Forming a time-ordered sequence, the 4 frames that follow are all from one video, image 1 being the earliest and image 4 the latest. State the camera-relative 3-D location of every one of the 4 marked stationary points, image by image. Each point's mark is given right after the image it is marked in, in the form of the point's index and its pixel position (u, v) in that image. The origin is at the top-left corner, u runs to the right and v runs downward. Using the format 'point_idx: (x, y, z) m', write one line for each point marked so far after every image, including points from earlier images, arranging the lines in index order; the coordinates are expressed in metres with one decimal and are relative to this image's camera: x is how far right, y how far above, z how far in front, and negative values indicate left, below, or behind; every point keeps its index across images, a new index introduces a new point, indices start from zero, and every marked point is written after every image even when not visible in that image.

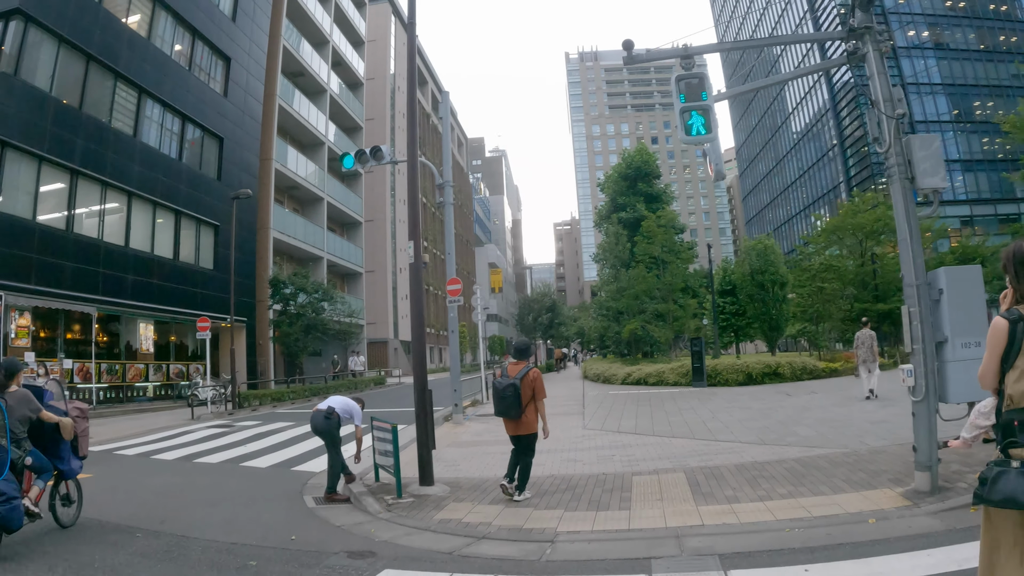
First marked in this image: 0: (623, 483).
0: (+1.3, -2.3, +7.3) m
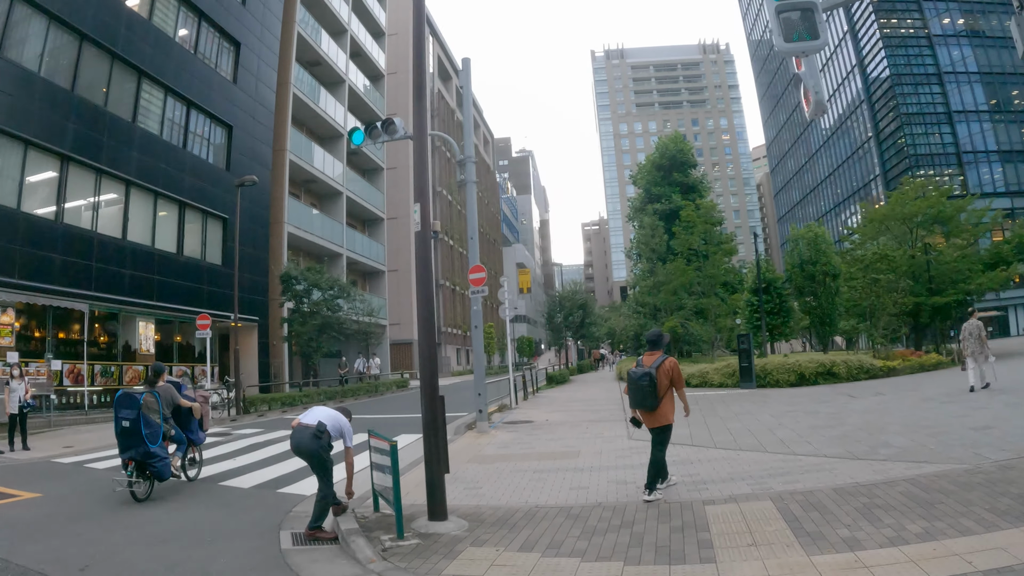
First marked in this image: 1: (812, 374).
0: (+1.7, -2.1, +5.5) m
1: (+9.4, -2.7, +19.0) m
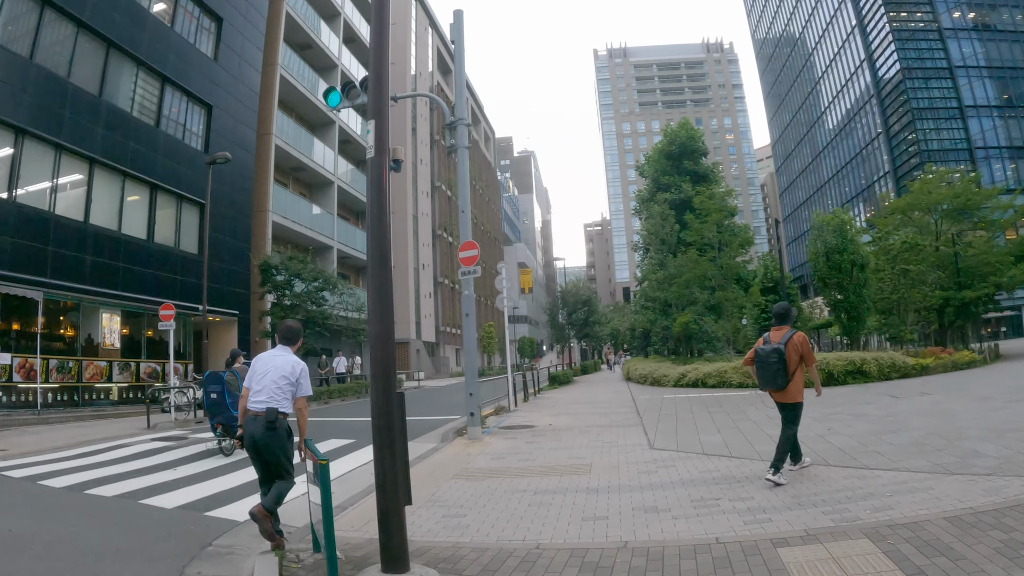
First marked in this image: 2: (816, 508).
0: (+1.6, -1.7, +3.8) m
1: (+9.4, -2.4, +17.2) m
2: (+2.5, -1.8, +5.1) m
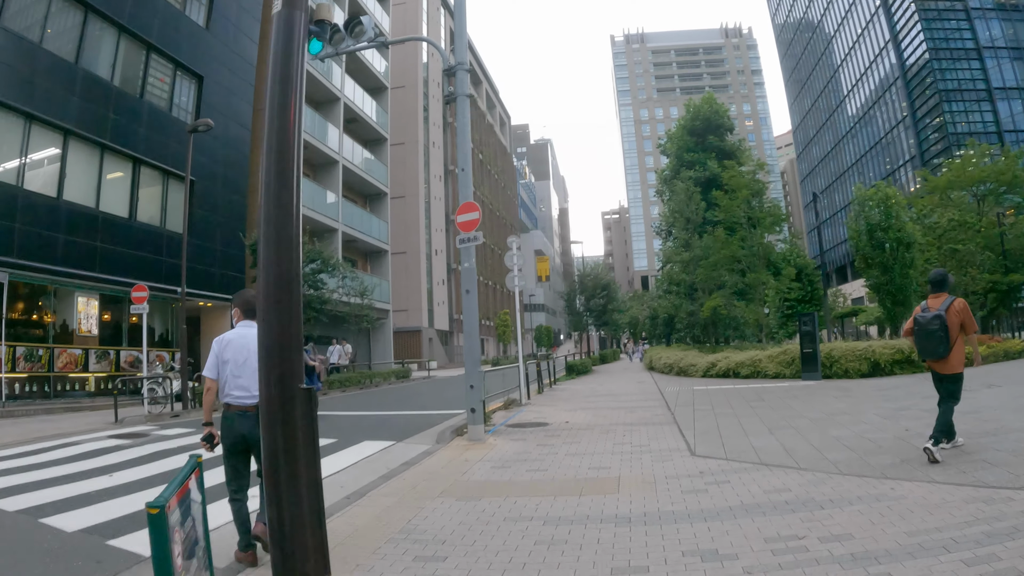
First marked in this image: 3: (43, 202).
0: (+1.6, -1.5, +2.3) m
1: (+9.8, -1.9, +15.5) m
2: (+2.5, -1.5, +3.5) m
3: (-11.0, +2.0, +14.3) m
